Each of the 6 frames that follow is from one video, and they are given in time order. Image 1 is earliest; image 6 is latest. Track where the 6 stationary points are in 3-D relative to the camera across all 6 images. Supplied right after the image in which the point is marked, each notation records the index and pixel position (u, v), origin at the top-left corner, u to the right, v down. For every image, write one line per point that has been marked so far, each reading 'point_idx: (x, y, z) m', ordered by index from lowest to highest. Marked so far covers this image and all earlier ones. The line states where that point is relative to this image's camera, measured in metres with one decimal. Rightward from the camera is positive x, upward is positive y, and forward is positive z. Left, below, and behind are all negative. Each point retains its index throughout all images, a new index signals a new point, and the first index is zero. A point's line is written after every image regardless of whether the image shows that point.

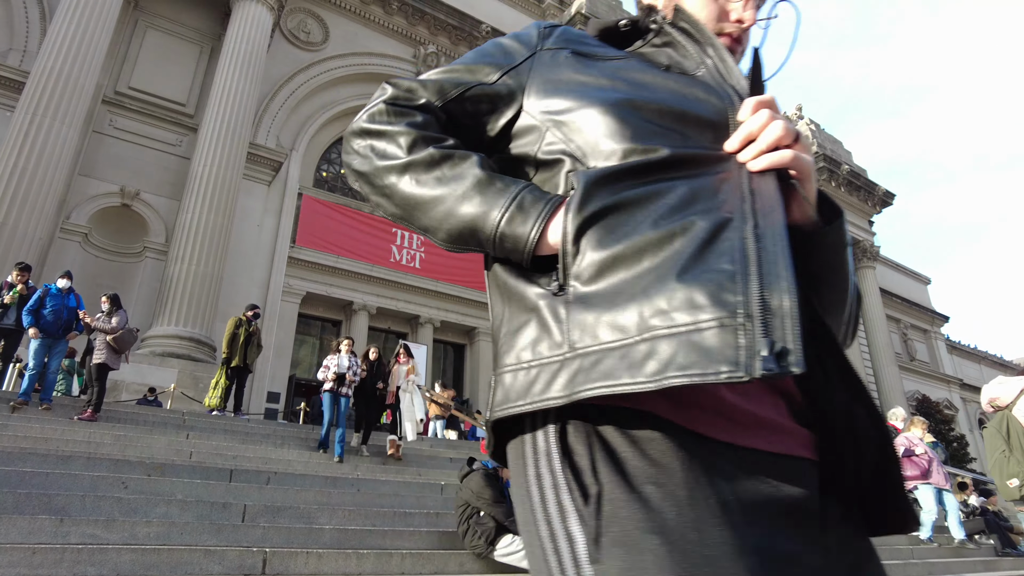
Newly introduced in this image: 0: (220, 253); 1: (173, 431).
0: (-5.6, +0.7, +12.6) m
1: (-3.3, -1.5, +6.5) m
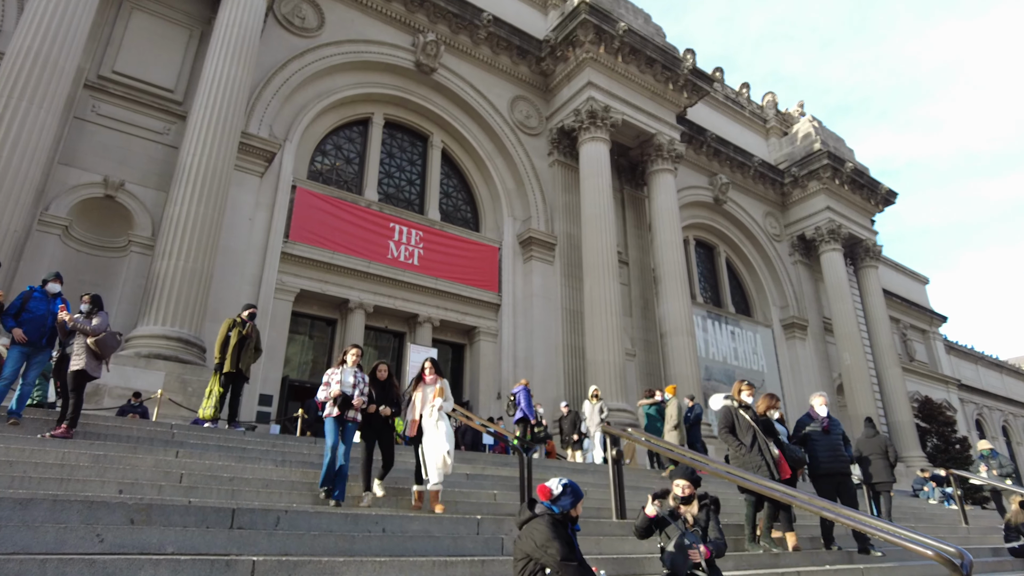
0: (-5.4, +0.7, +11.8) m
1: (-3.1, -1.4, +5.8) m
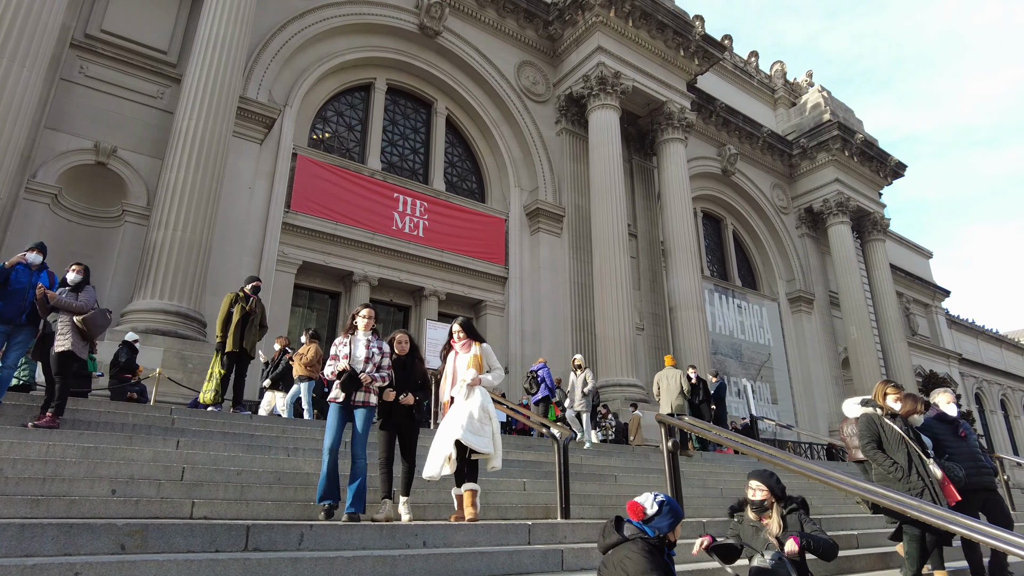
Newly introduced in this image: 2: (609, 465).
0: (-5.2, +1.2, +11.3) m
1: (-2.8, -1.2, +5.3) m
2: (+1.1, -2.0, +7.2) m
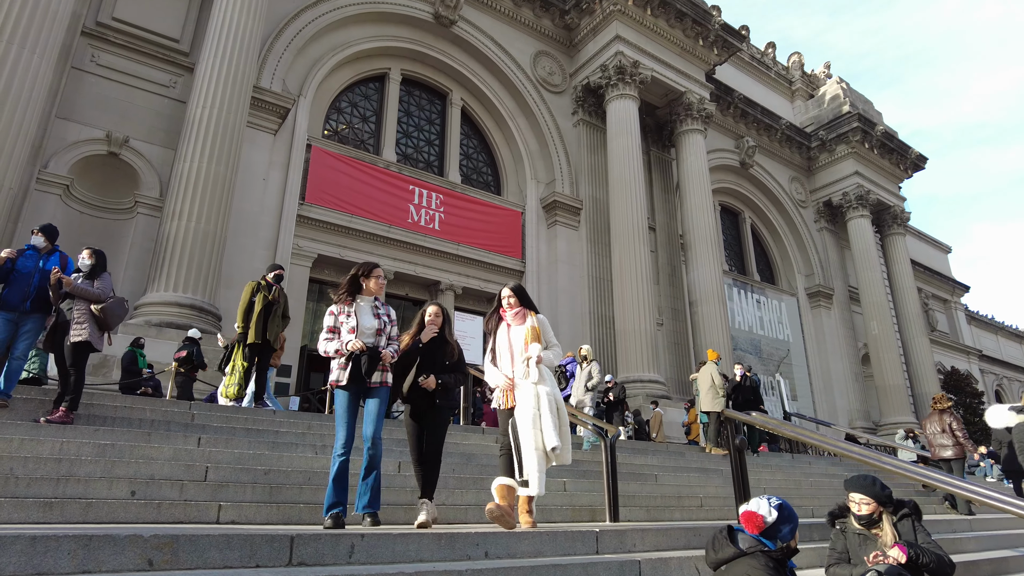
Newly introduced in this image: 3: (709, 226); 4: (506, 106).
0: (-4.8, +1.3, +11.0) m
1: (-2.5, -1.1, +5.0) m
2: (+1.4, -1.8, +6.9) m
3: (+5.6, +1.8, +18.9) m
4: (-0.2, +5.1, +18.5) m
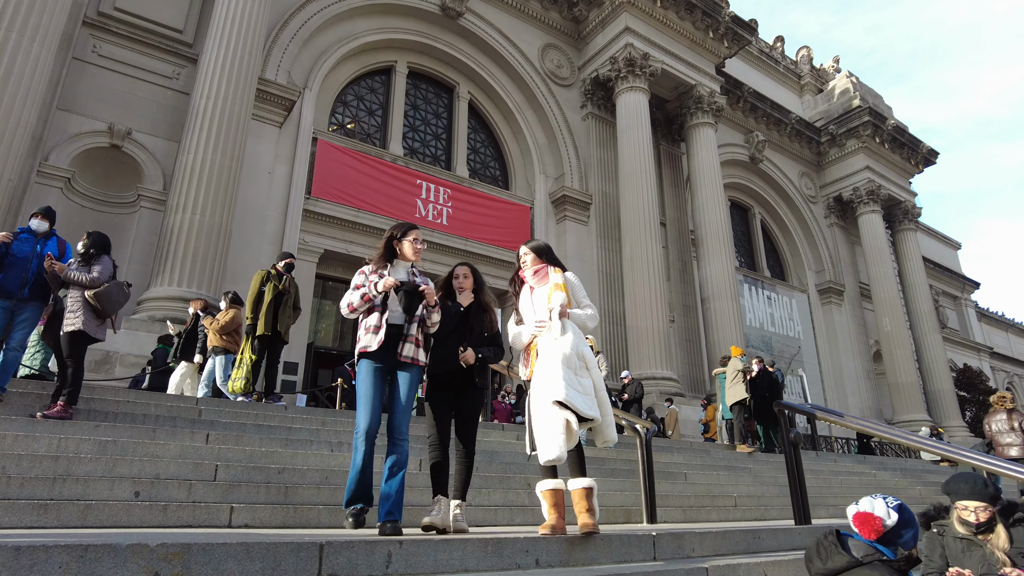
0: (-4.6, +1.4, +10.7) m
1: (-2.3, -1.0, +4.7) m
2: (+1.6, -1.7, +6.6) m
3: (+5.9, +1.9, +18.6) m
4: (0.0, +5.2, +18.2) m
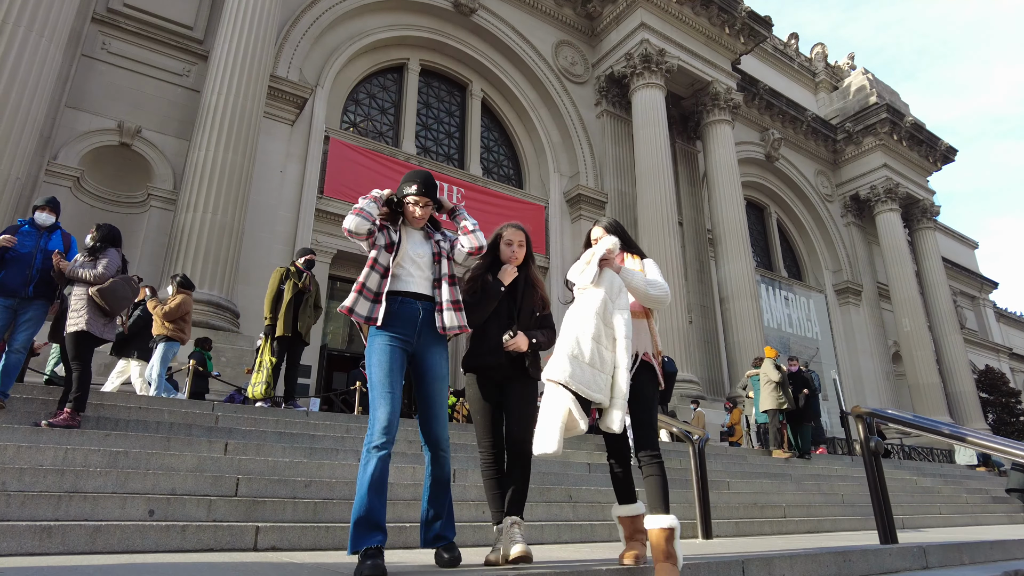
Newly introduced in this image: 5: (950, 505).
0: (-4.3, +1.4, +10.4) m
1: (-2.1, -1.0, +4.4) m
2: (+1.9, -1.7, +6.2) m
3: (+6.3, +1.9, +18.2) m
4: (+0.4, +5.2, +17.9) m
5: (+5.5, -2.7, +8.3) m
